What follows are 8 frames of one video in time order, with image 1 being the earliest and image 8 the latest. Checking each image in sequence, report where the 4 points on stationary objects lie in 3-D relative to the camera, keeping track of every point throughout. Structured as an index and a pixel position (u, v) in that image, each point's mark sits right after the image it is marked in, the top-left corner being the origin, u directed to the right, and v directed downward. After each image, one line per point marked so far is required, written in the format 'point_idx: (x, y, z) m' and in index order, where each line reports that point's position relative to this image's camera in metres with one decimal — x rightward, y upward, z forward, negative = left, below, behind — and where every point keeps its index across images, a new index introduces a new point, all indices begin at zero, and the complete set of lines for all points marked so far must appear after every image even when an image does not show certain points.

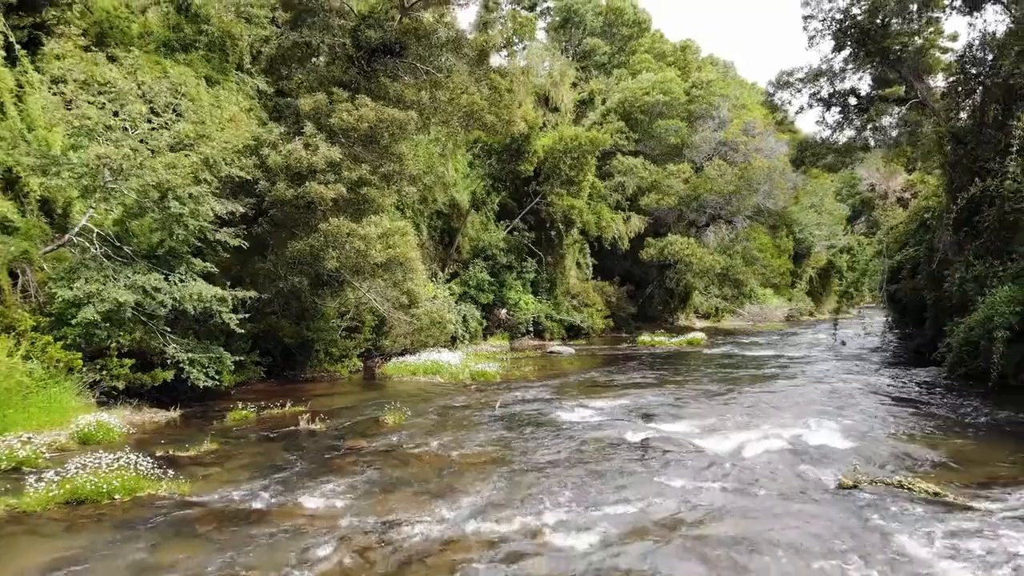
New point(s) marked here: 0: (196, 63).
0: (-7.0, +5.0, +18.0) m
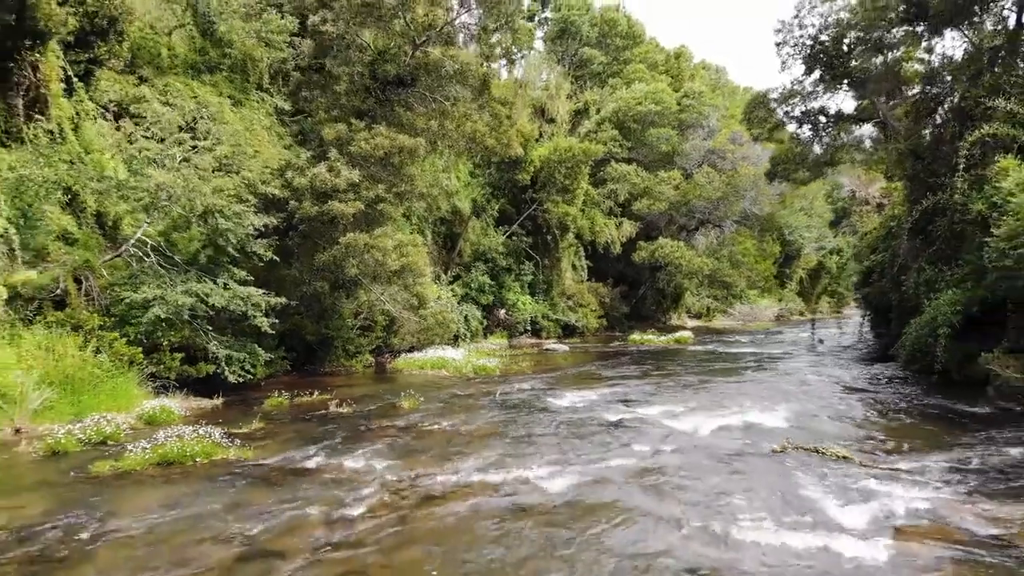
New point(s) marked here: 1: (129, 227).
0: (-7.1, +5.0, +19.7) m
1: (-6.1, +0.9, +12.8) m
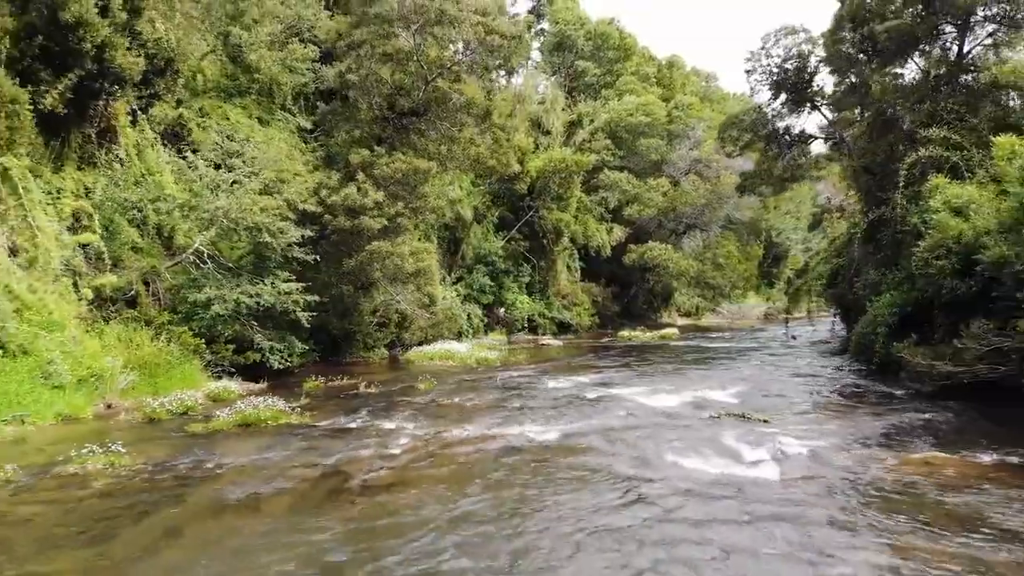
0: (-7.1, +4.9, +22.0) m
1: (-6.2, +0.9, +15.2) m
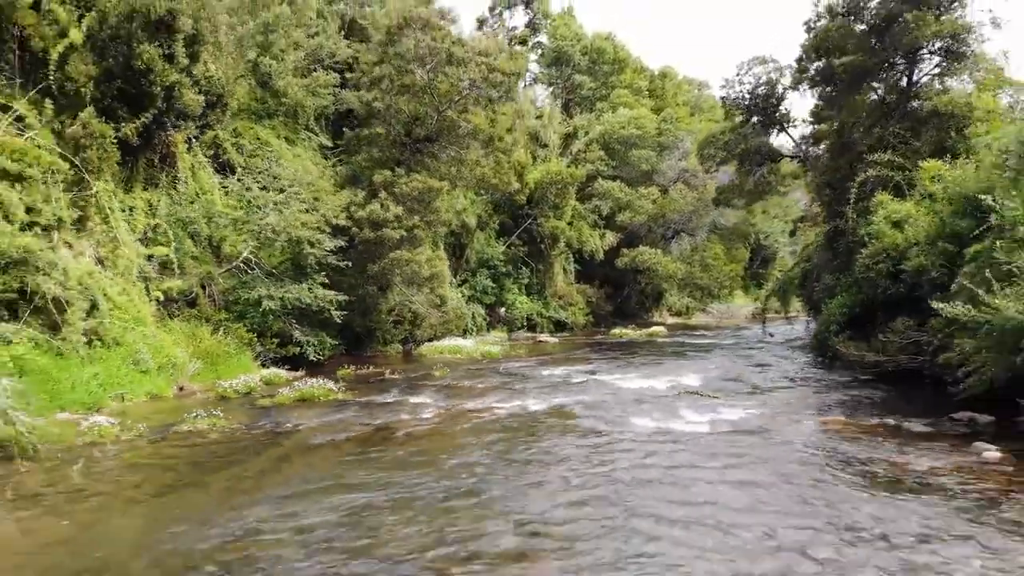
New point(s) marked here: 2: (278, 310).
0: (-7.1, +4.9, +24.7) m
1: (-6.1, +0.9, +17.9) m
2: (-5.2, -0.5, +18.0) m
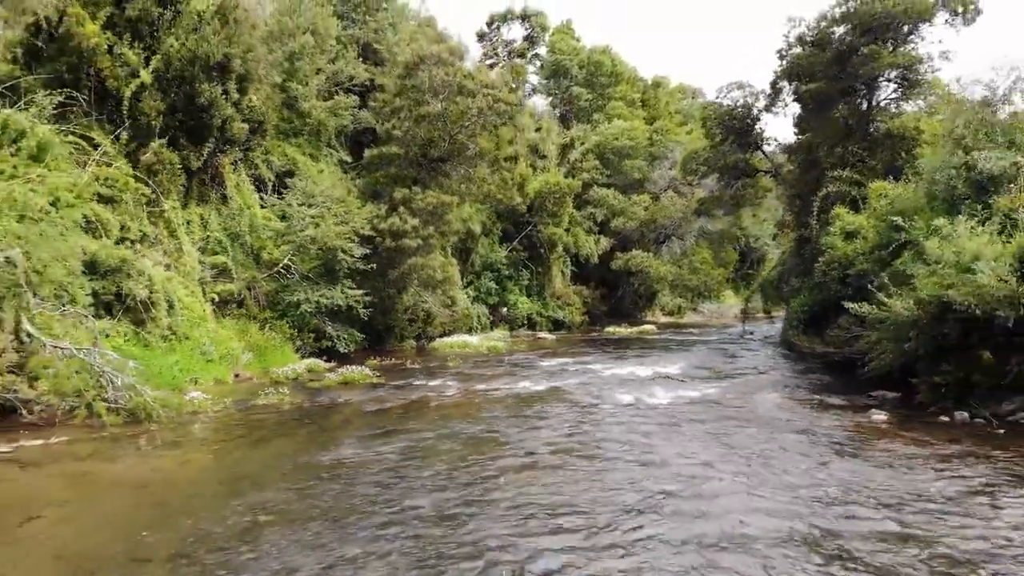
0: (-7.0, +4.8, +27.5) m
1: (-6.1, +0.8, +20.7) m
2: (-5.1, -0.5, +20.8) m
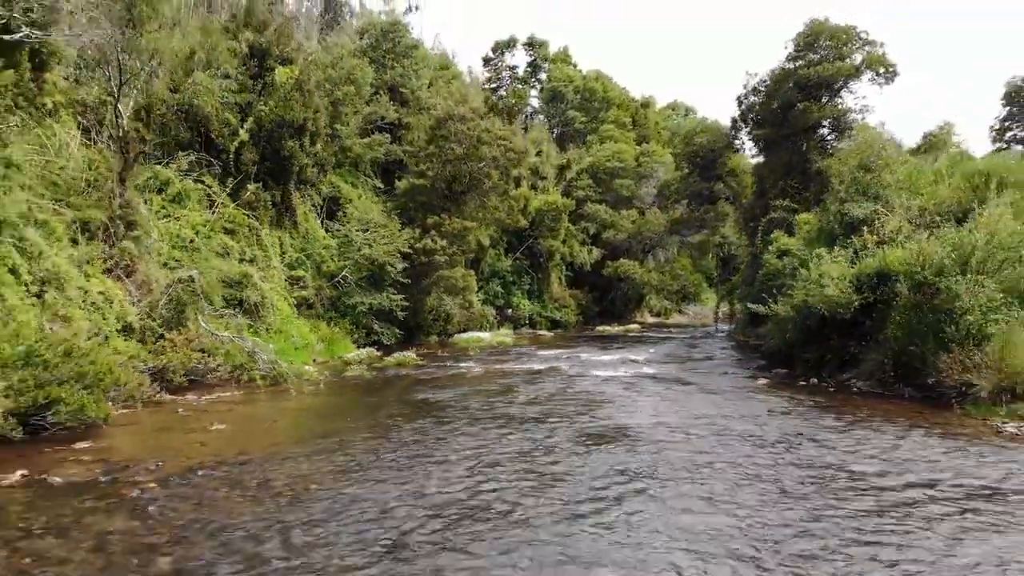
0: (-6.8, +4.6, +33.6) m
1: (-5.8, +0.6, +26.8) m
2: (-4.9, -0.7, +26.9) m
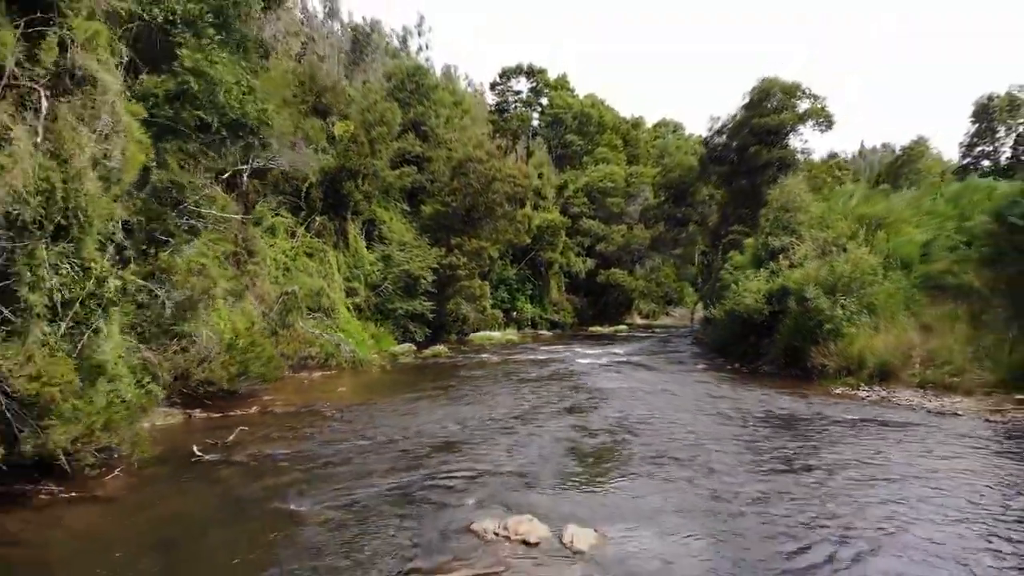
0: (-6.5, +4.3, +40.7) m
1: (-5.5, +0.3, +33.9) m
2: (-4.6, -1.1, +34.0) m
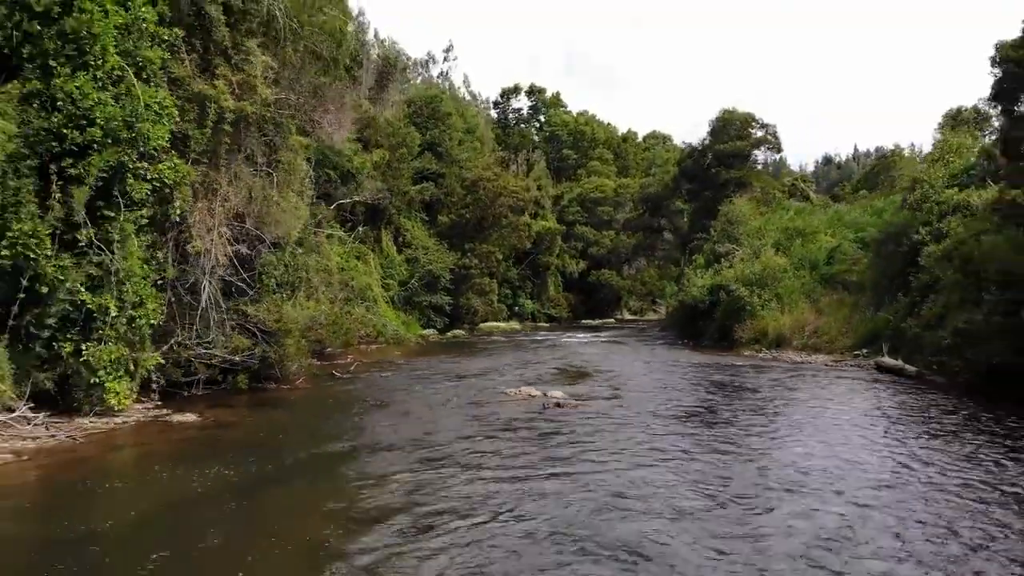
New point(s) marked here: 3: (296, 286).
0: (-6.3, +4.5, +48.9) m
1: (-5.3, +0.5, +42.1) m
2: (-4.4, -0.9, +42.2) m
3: (-5.1, 0.0, +19.0) m
